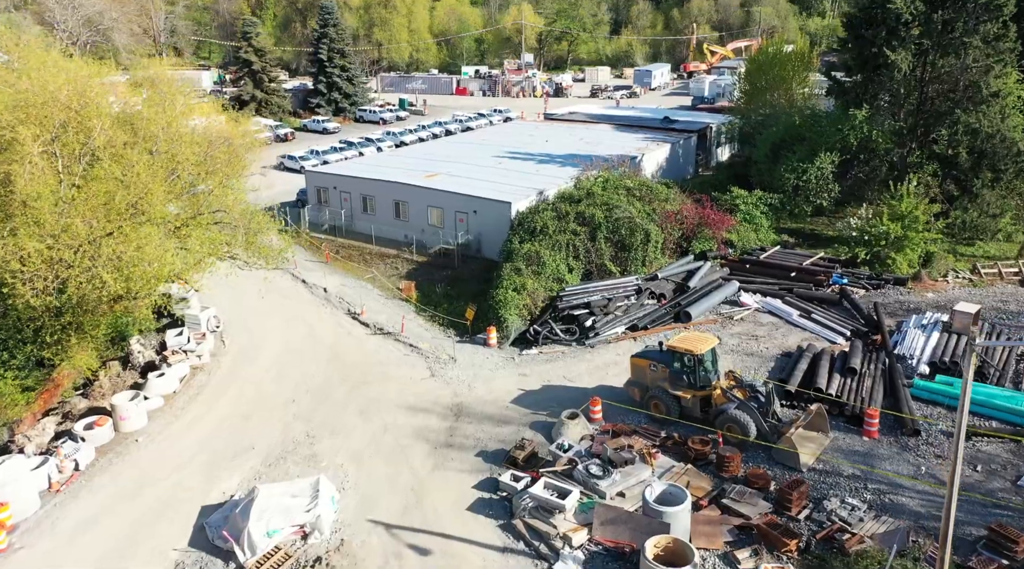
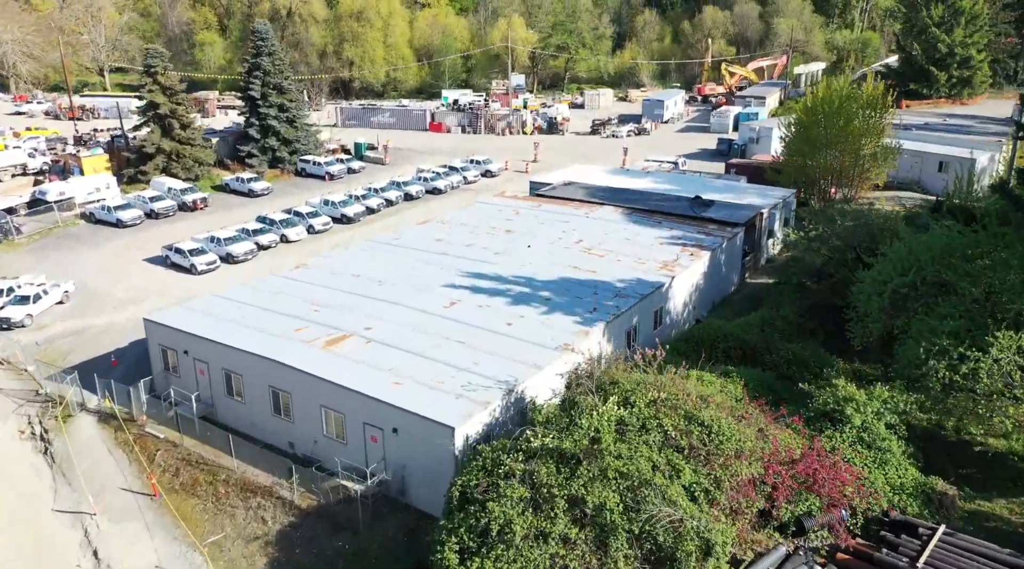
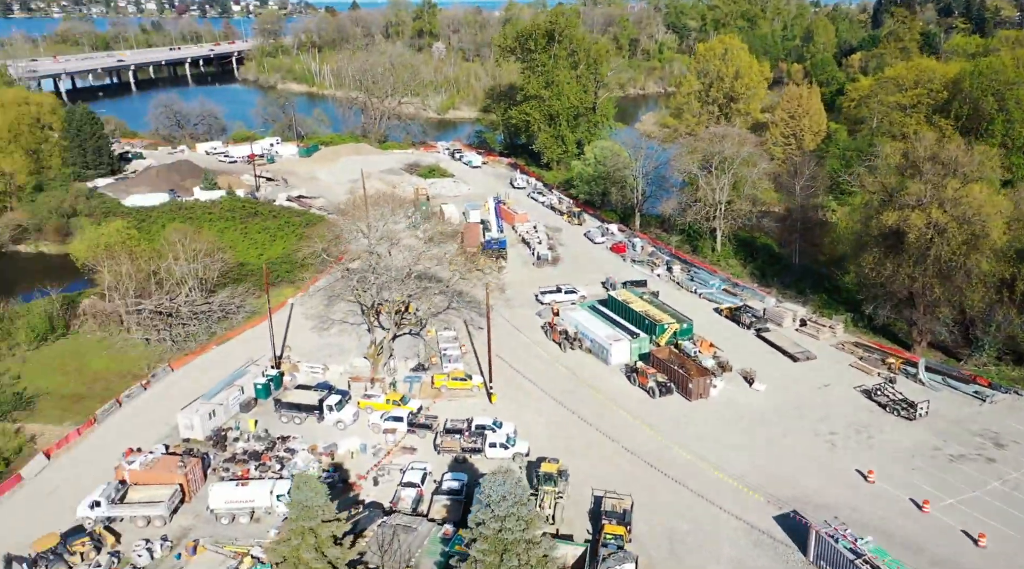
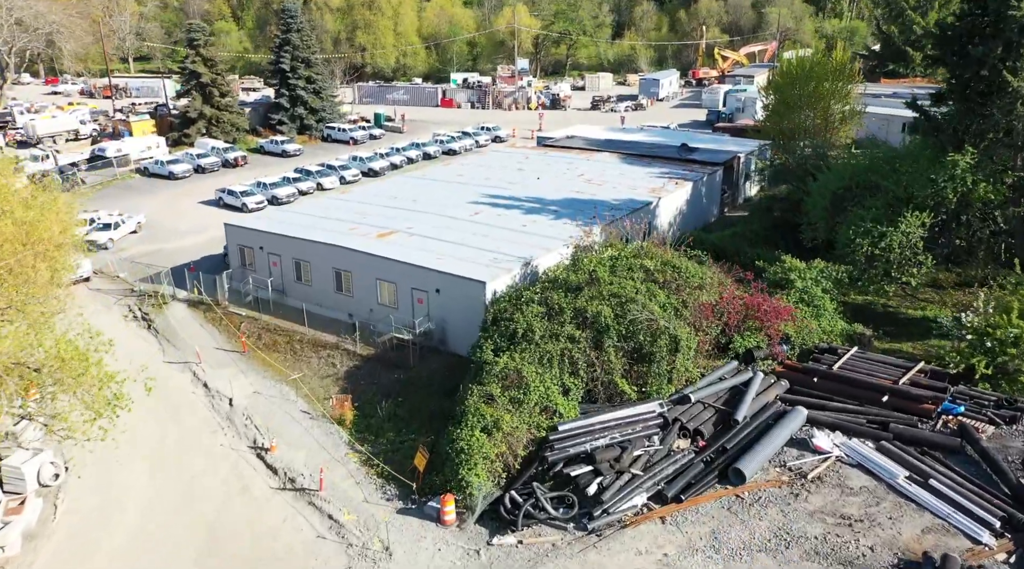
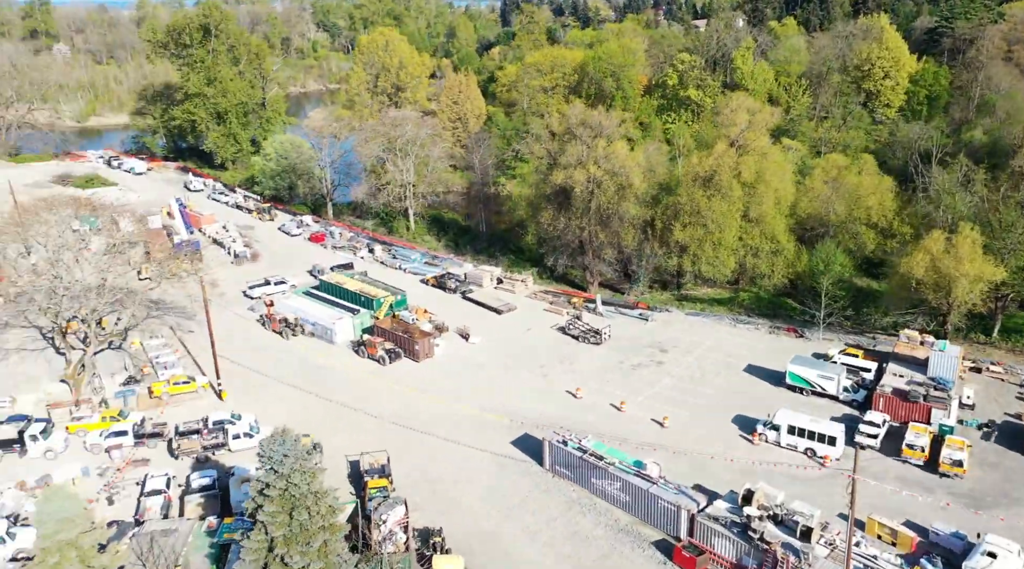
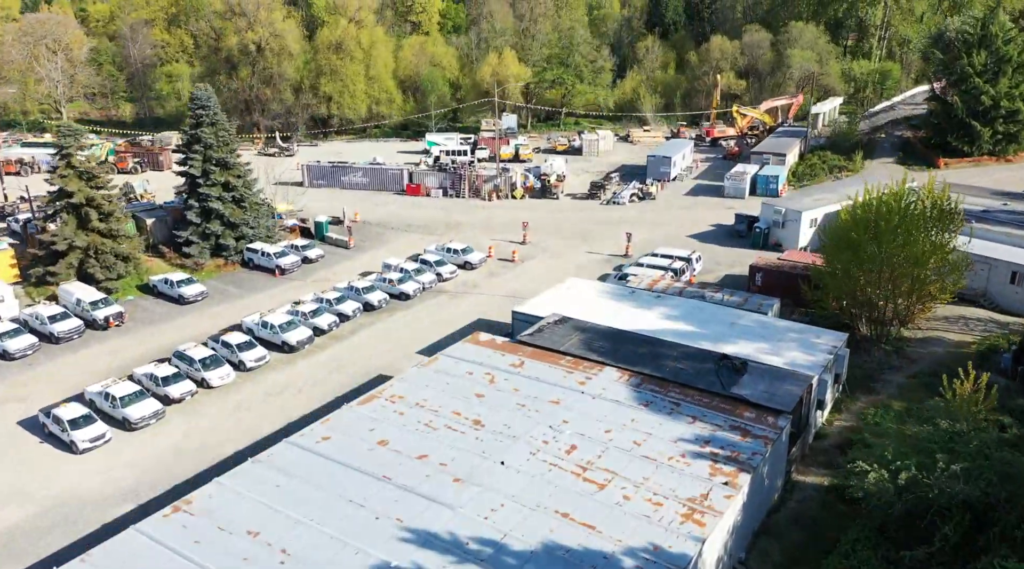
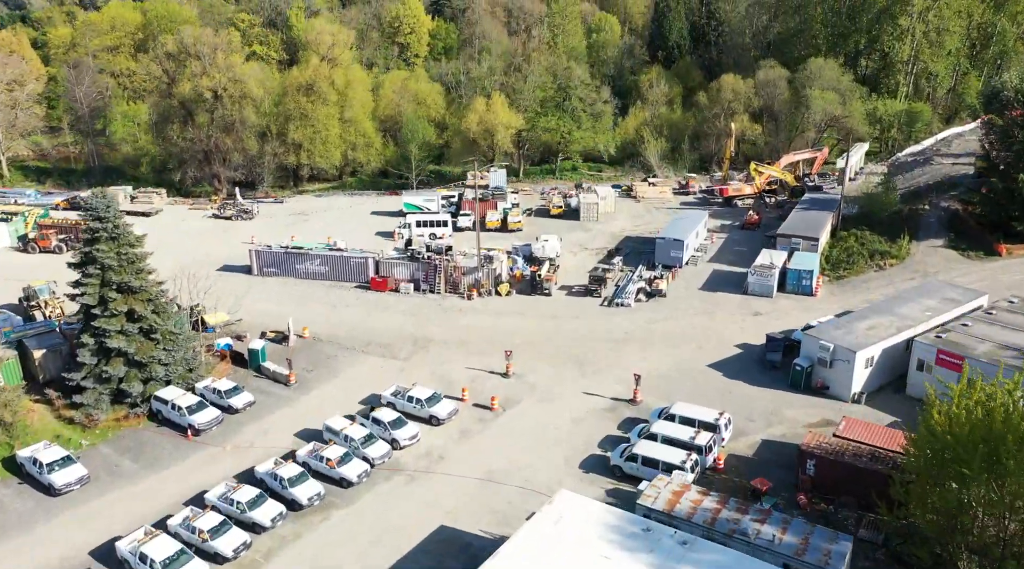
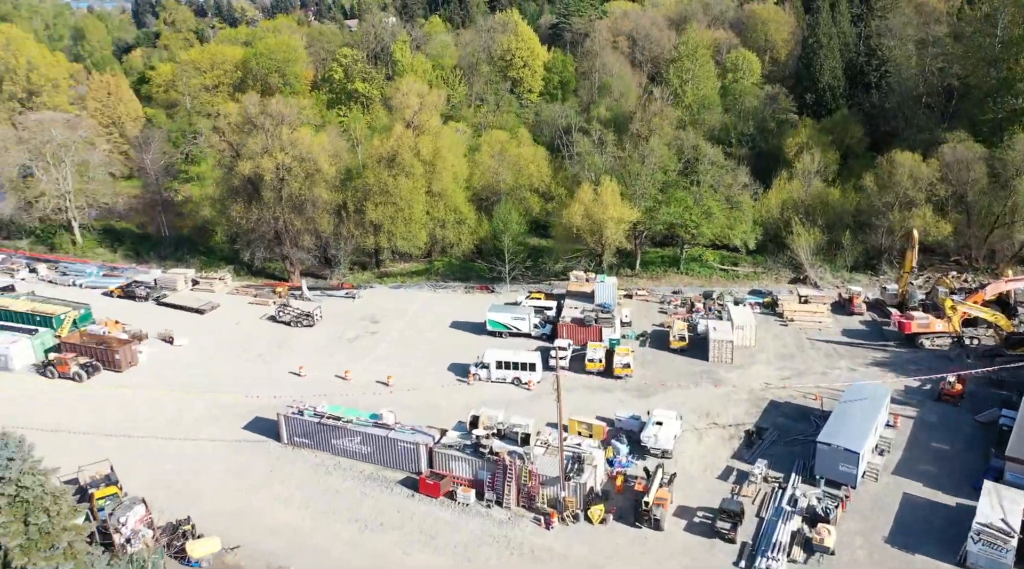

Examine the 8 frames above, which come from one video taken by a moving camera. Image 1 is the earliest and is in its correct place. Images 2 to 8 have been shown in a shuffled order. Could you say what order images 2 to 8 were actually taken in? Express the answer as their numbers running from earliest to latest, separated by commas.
4, 2, 6, 7, 8, 5, 3
